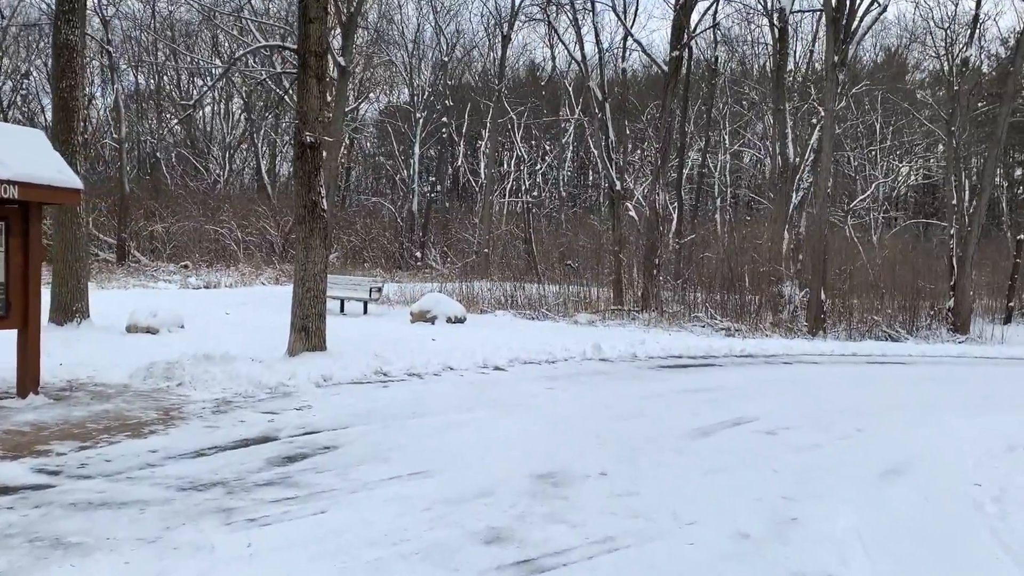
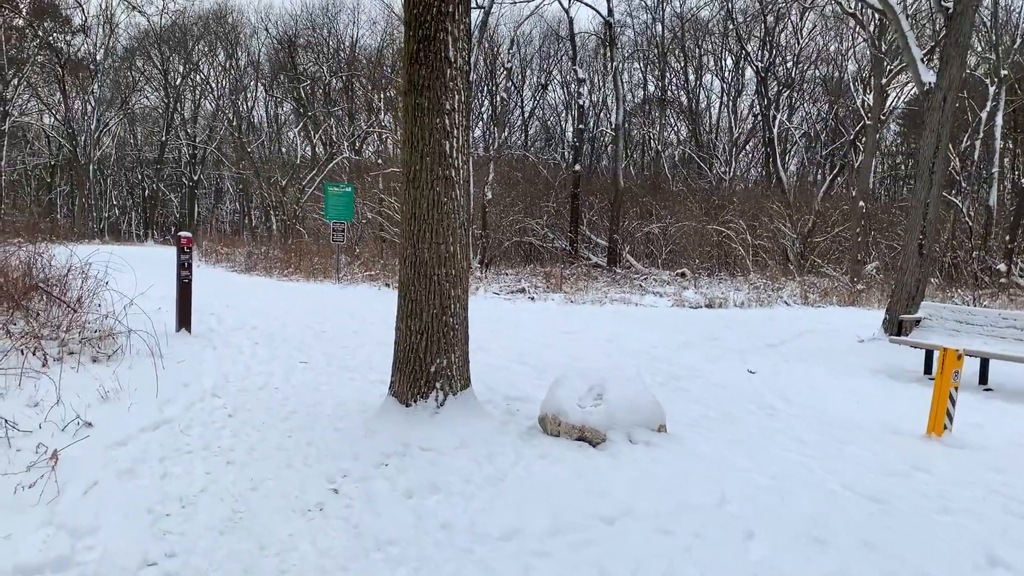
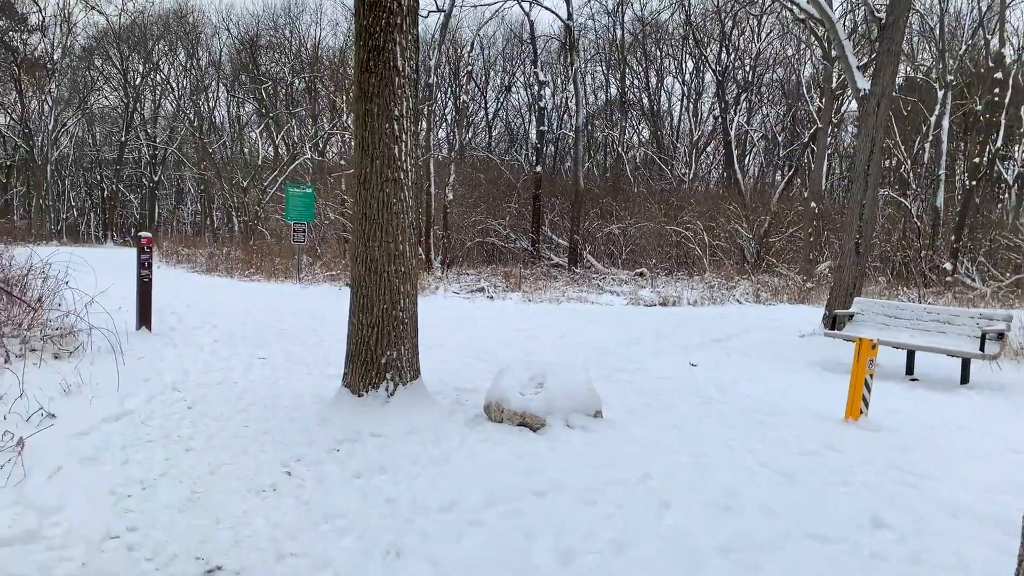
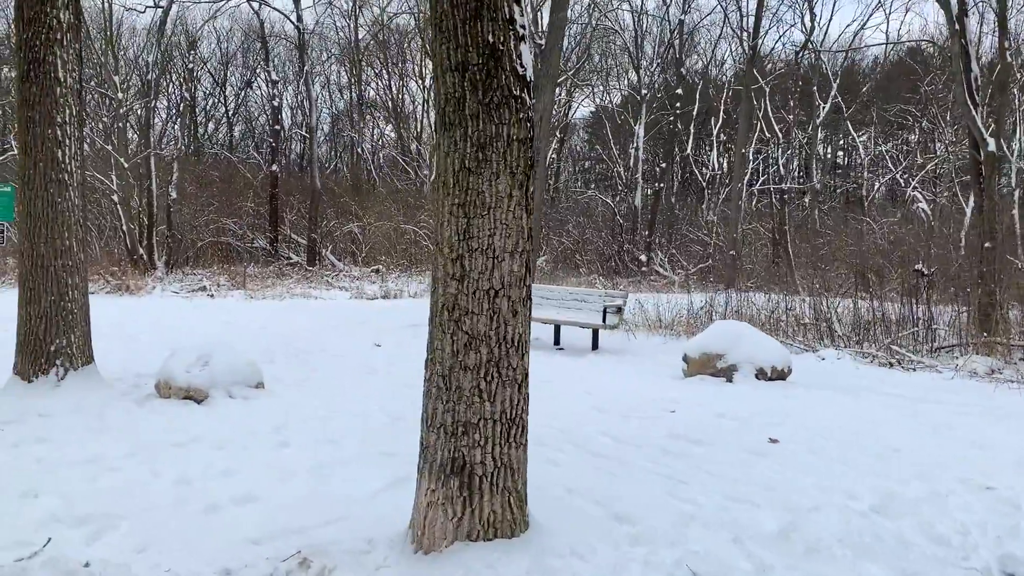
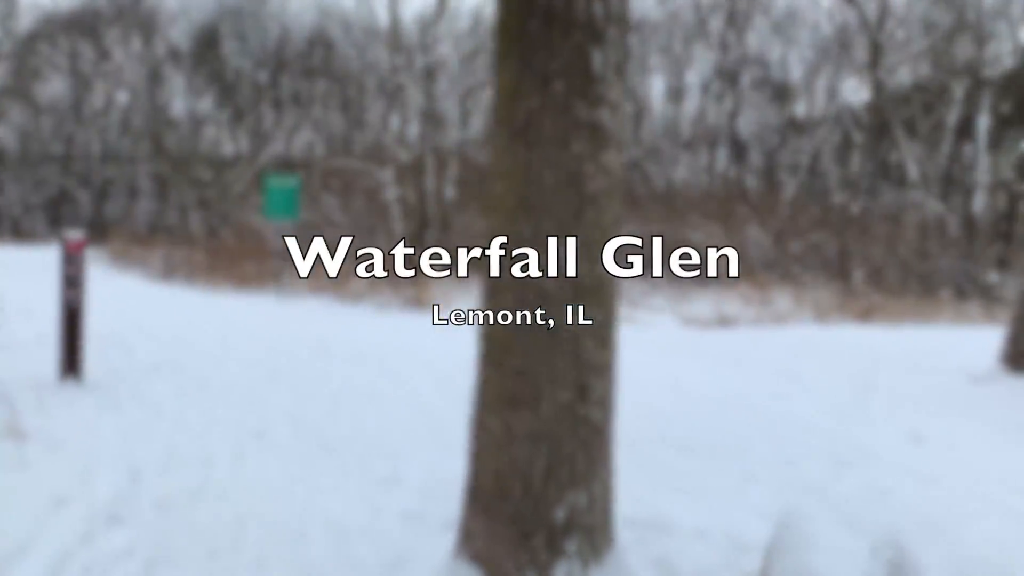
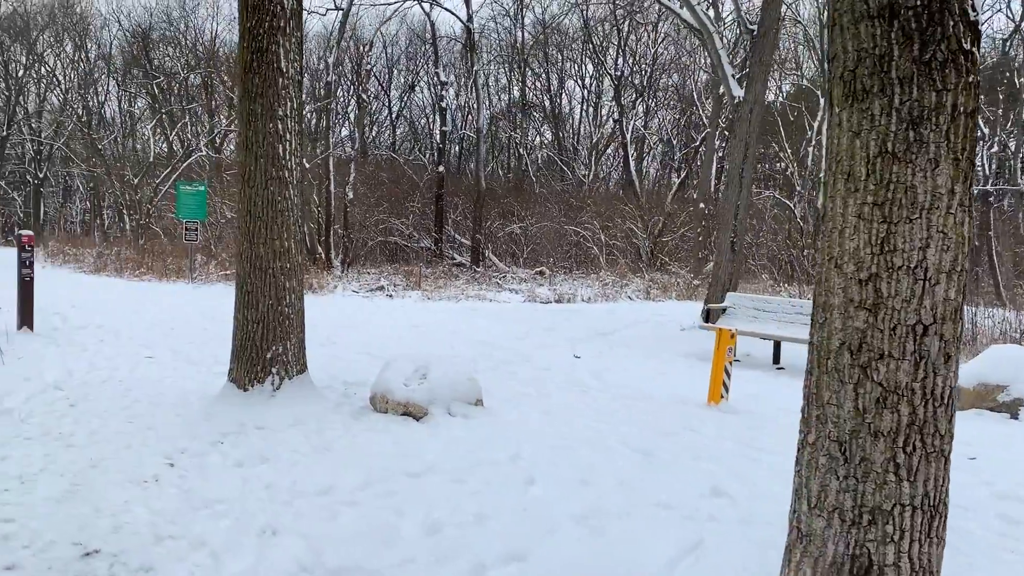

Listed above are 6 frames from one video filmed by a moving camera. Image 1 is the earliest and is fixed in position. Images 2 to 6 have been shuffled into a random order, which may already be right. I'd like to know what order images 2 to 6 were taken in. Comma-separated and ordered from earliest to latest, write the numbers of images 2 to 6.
4, 6, 3, 2, 5
